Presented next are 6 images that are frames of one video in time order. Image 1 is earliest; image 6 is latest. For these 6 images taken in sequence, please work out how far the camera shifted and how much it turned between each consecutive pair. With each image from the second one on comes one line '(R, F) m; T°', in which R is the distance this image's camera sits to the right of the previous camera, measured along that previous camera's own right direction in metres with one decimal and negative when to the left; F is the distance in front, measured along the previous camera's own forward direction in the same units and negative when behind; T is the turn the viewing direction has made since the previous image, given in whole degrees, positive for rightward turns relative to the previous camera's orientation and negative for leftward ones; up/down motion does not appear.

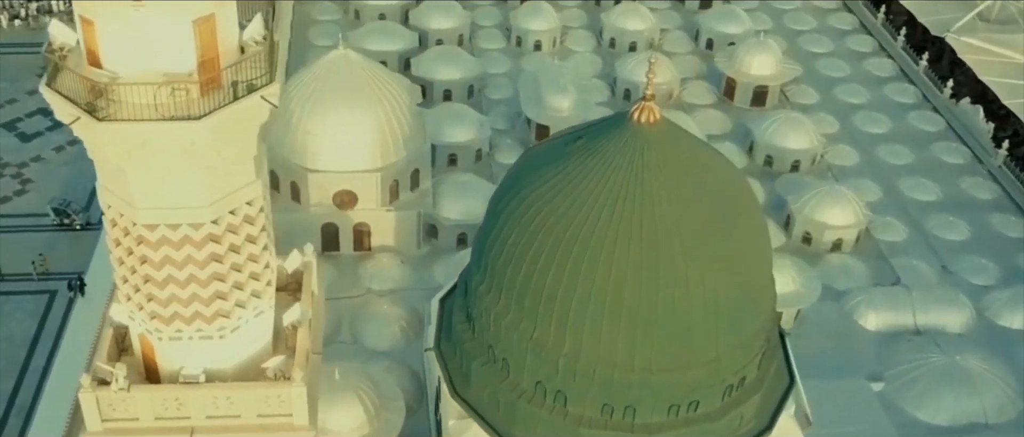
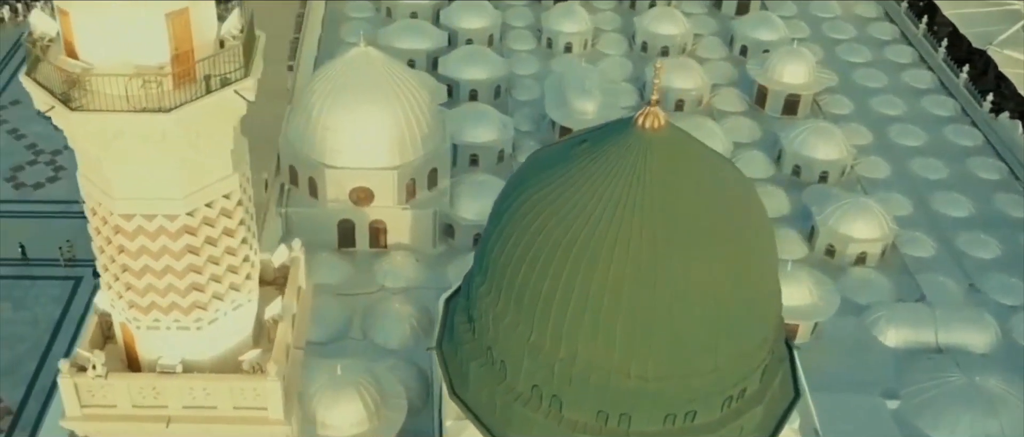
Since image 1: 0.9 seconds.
(+0.4, 0.0) m; -3°
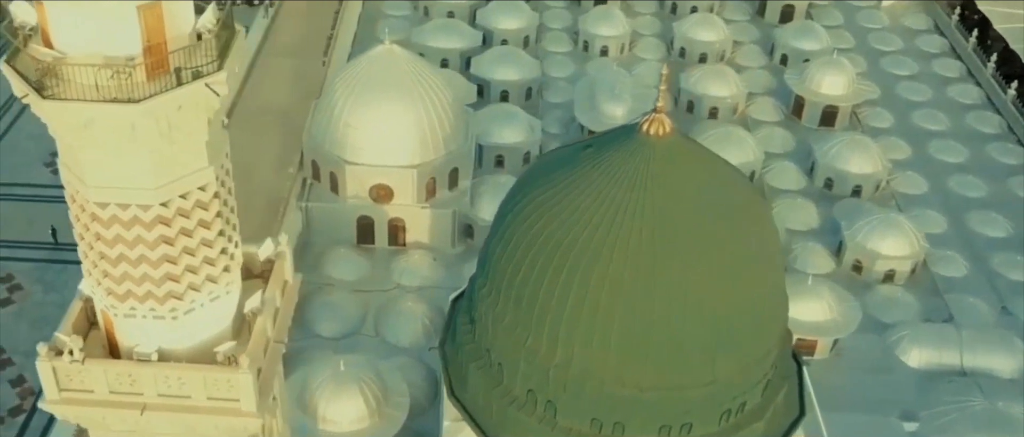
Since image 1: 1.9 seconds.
(+0.5, +0.1) m; -3°
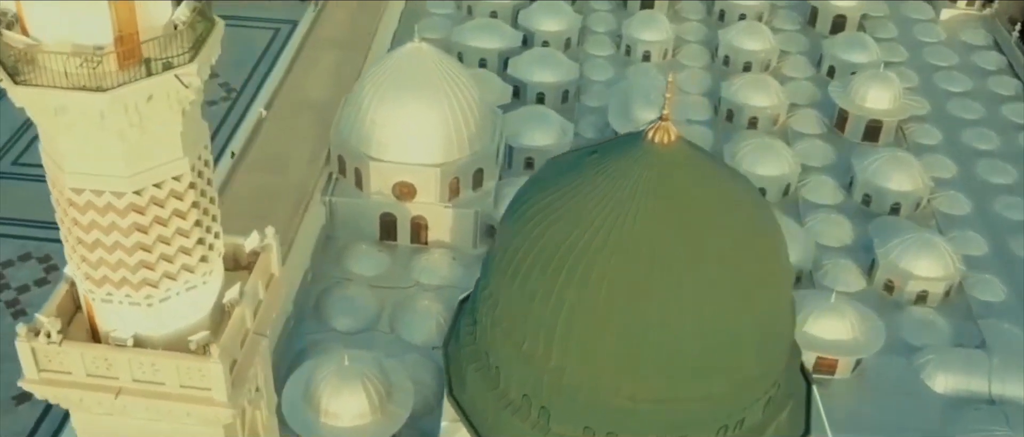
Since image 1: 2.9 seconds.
(+0.5, +0.1) m; -4°
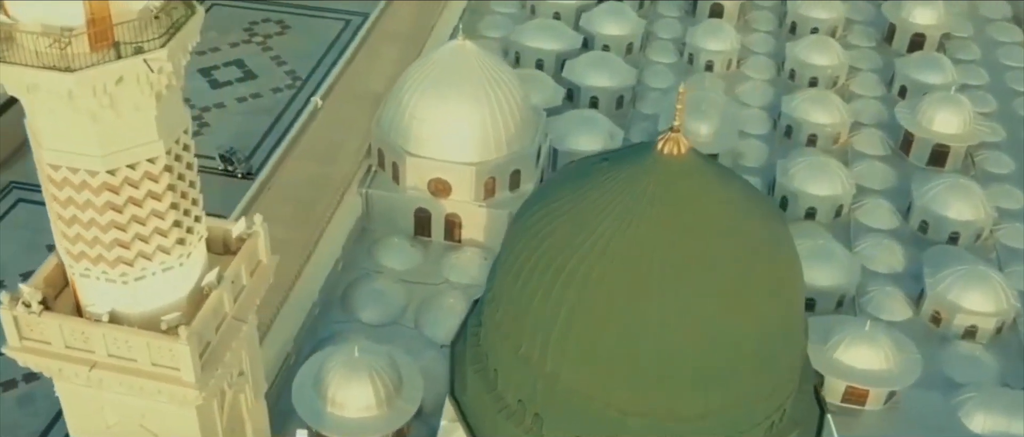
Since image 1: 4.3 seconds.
(+0.7, +0.1) m; -5°
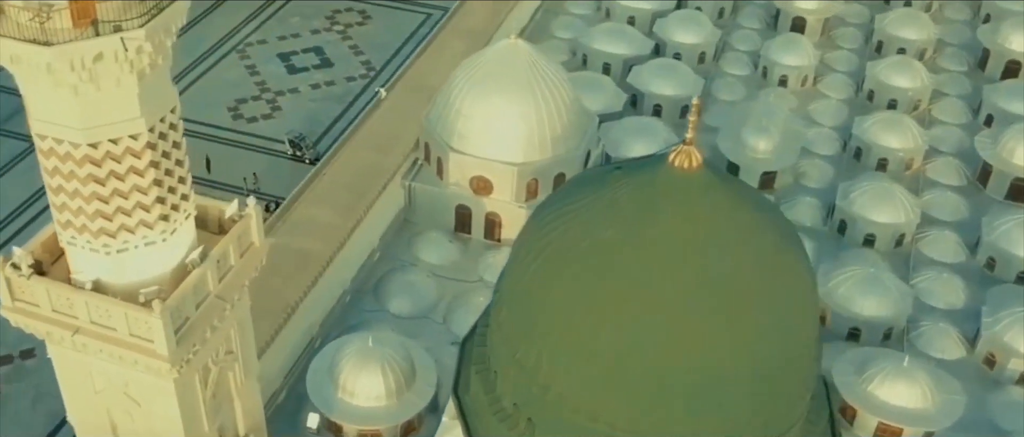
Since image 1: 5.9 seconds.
(+0.8, +0.1) m; -6°
